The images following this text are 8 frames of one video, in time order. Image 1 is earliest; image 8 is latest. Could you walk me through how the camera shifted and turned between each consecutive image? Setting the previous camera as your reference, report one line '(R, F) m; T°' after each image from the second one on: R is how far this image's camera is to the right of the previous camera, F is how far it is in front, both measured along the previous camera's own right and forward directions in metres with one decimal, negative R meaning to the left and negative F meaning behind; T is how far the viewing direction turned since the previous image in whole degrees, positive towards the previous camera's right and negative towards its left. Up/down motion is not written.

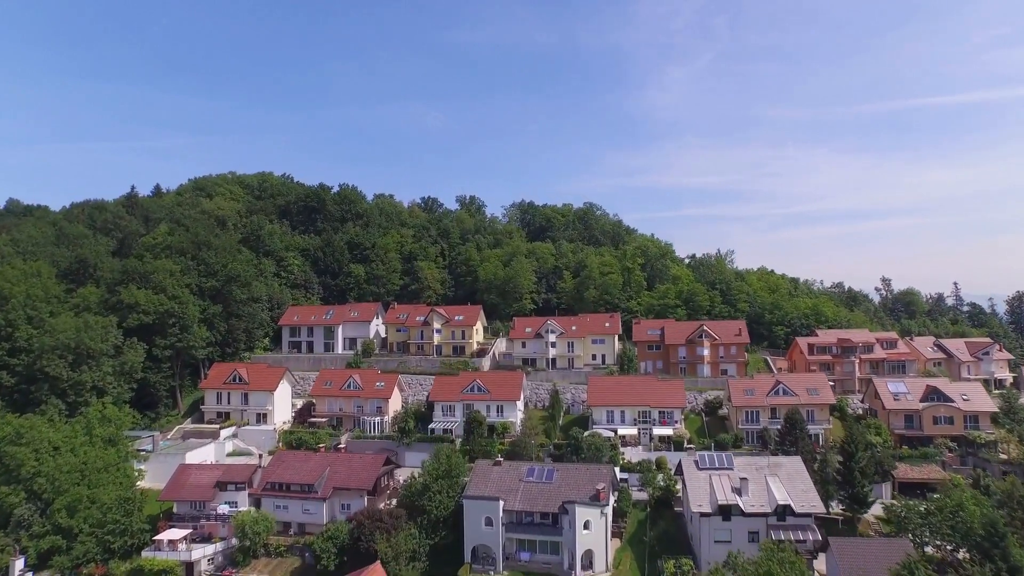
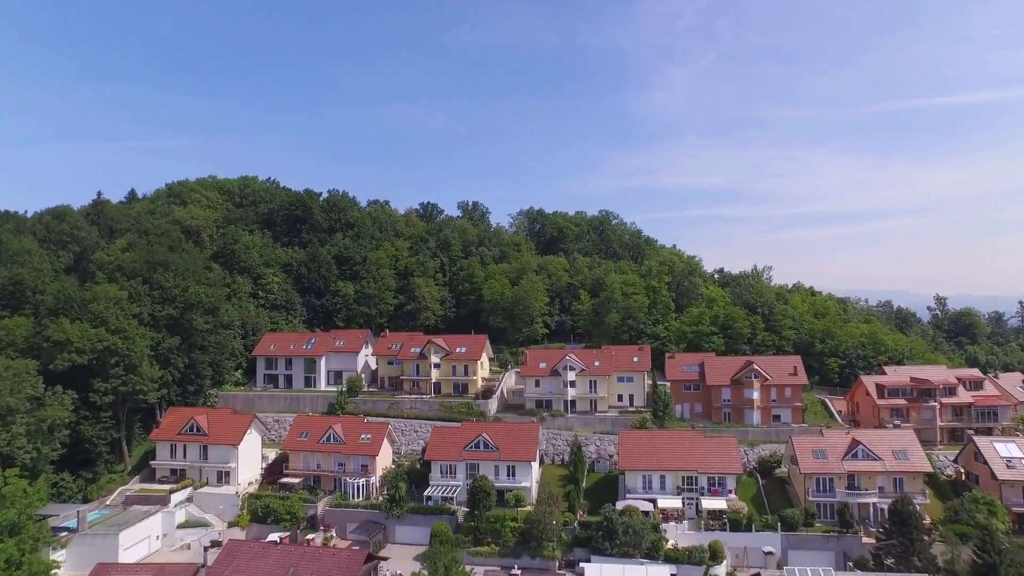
(-0.6, +8.2) m; 0°
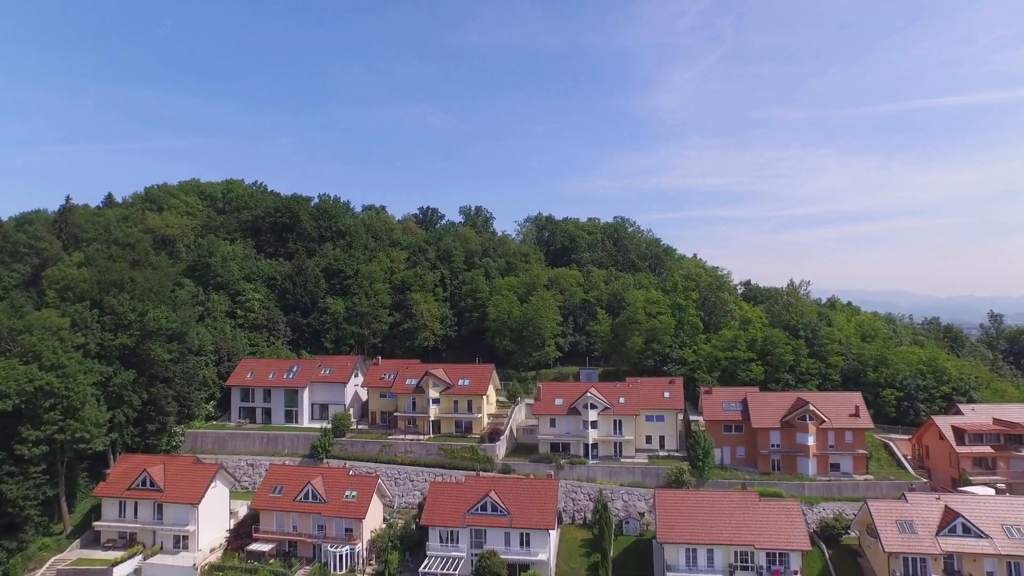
(-0.5, +6.4) m; 0°
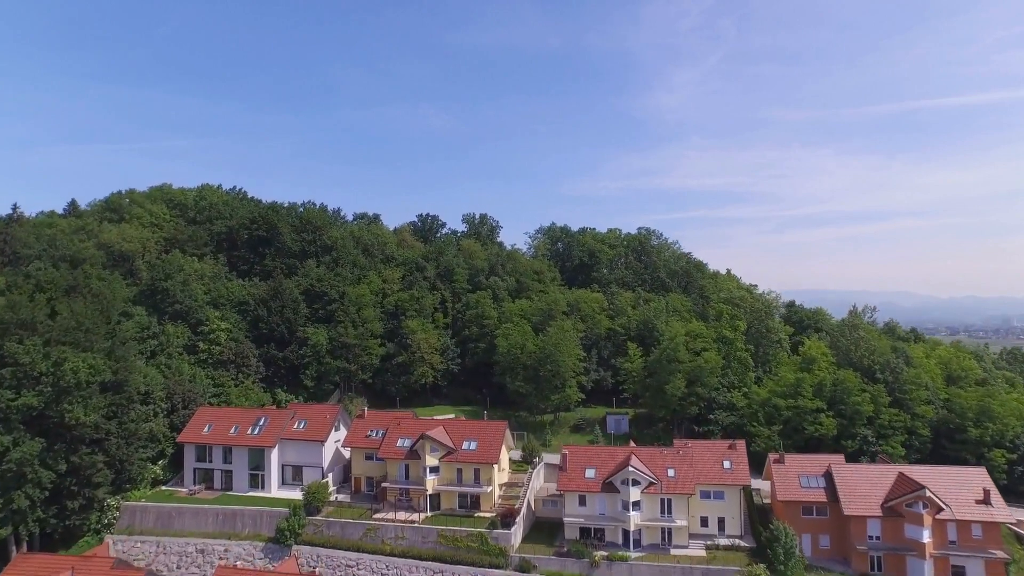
(-0.7, +8.5) m; 0°
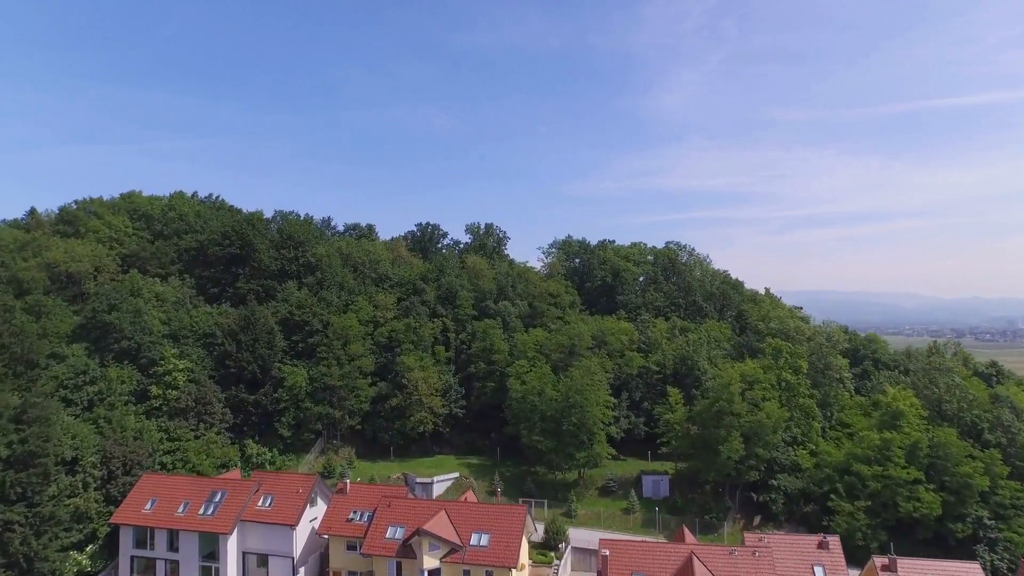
(-0.7, +7.7) m; 0°
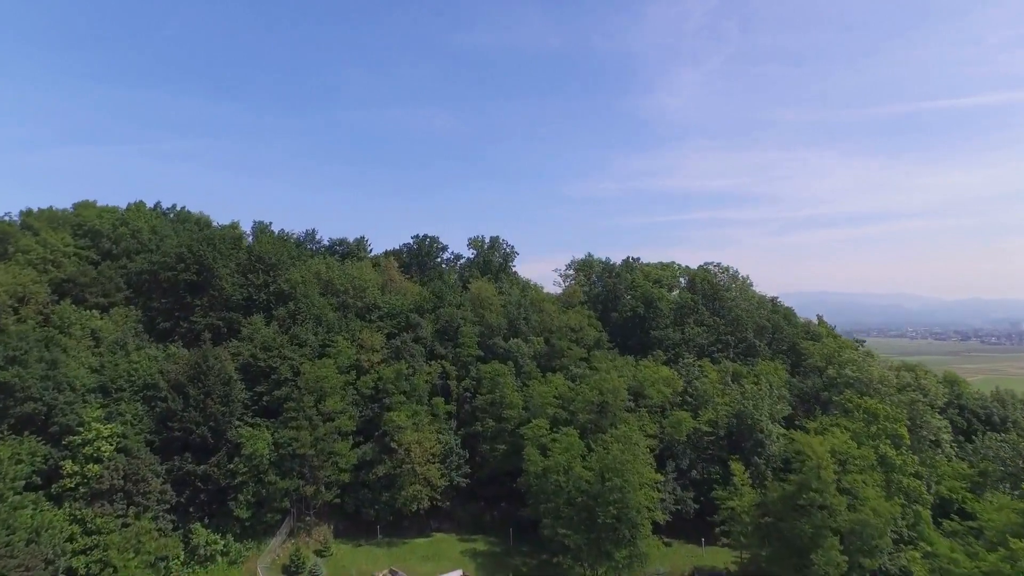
(-0.7, +8.4) m; 0°
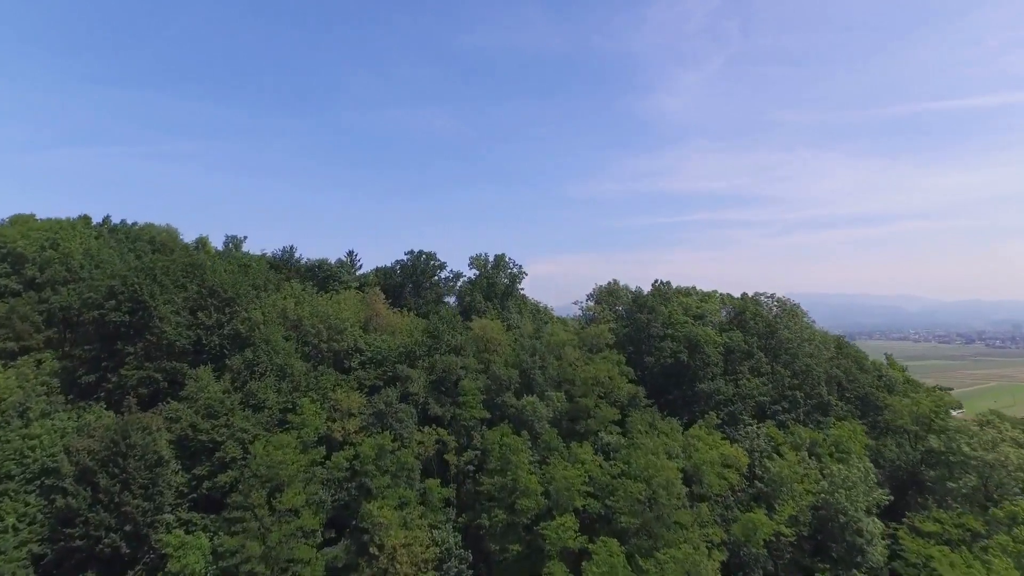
(-0.5, +8.2) m; 0°
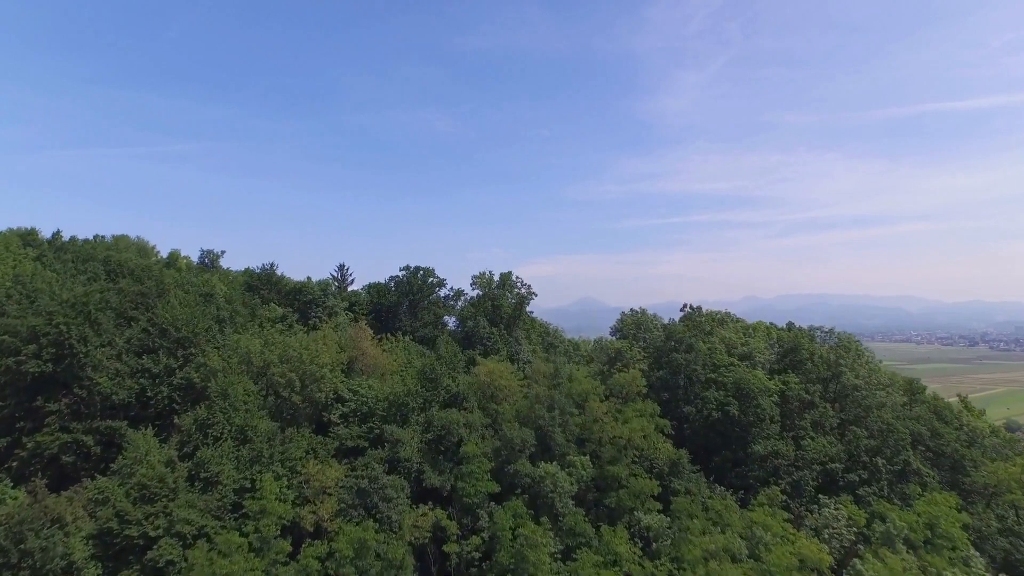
(-0.5, +6.1) m; 0°
